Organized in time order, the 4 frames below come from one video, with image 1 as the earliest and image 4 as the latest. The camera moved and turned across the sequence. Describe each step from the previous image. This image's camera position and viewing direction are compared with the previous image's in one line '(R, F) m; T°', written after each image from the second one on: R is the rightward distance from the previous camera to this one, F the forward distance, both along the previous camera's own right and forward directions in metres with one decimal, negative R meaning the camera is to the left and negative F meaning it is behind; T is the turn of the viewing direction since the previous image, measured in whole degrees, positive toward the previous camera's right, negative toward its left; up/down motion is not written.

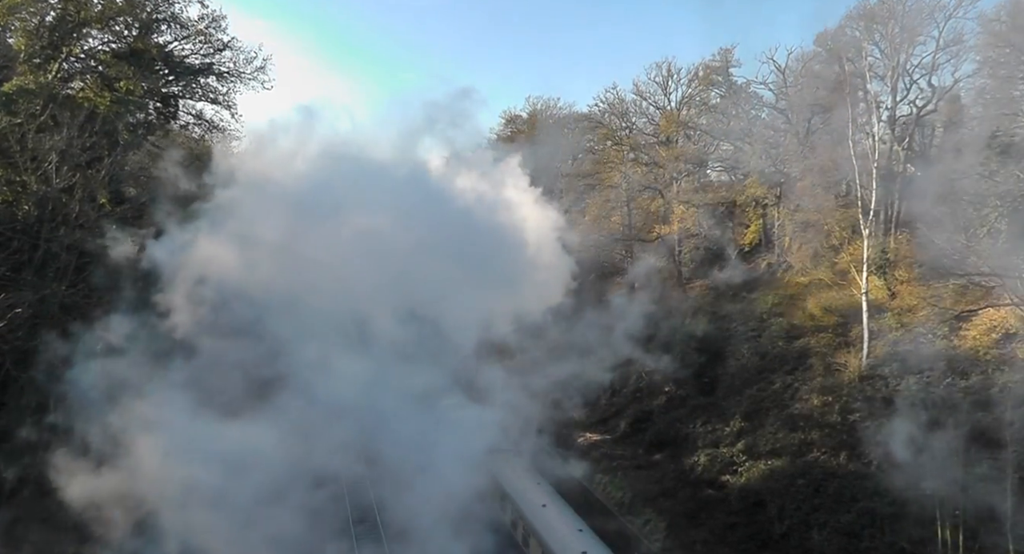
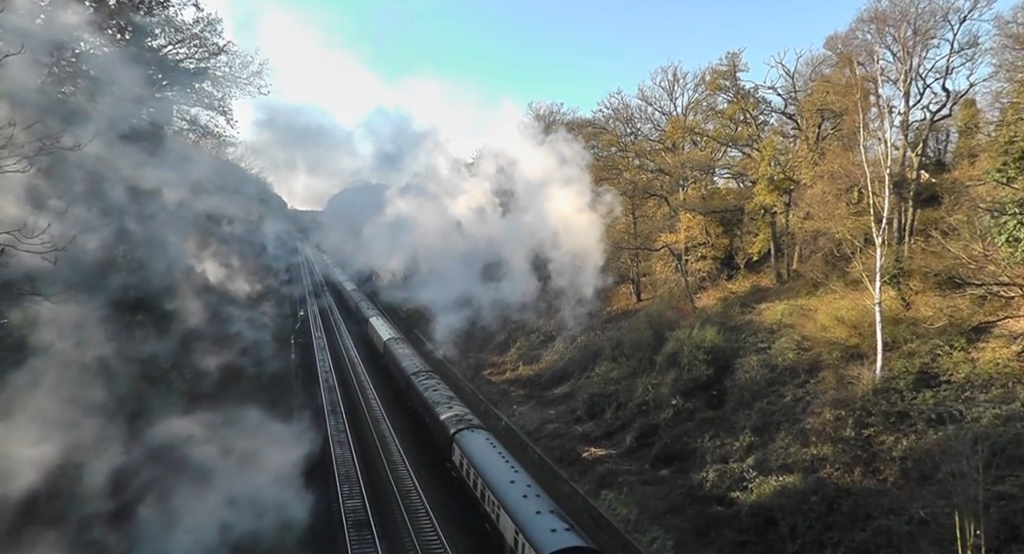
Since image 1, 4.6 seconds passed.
(0.0, +0.5) m; 0°
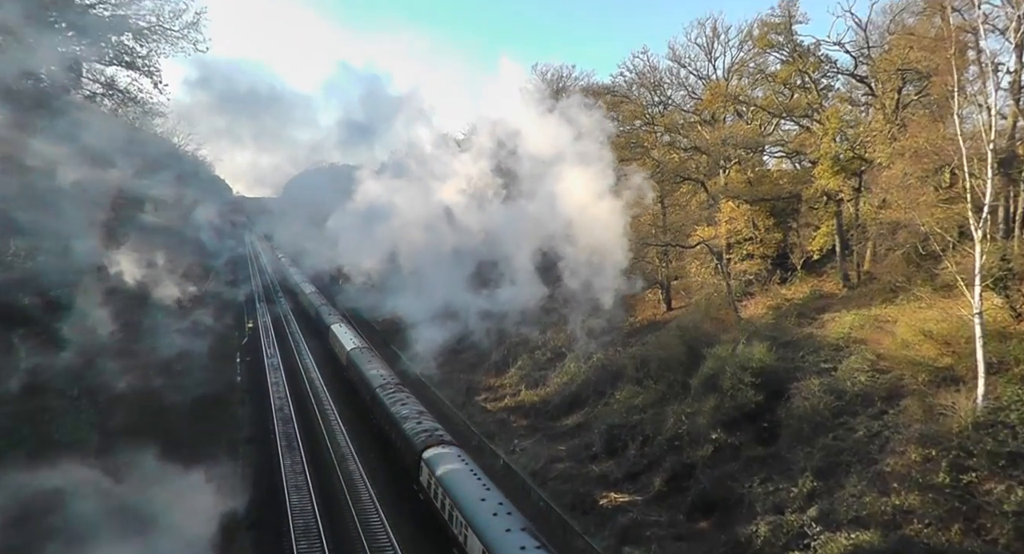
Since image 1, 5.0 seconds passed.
(-0.2, +3.6) m; +1°
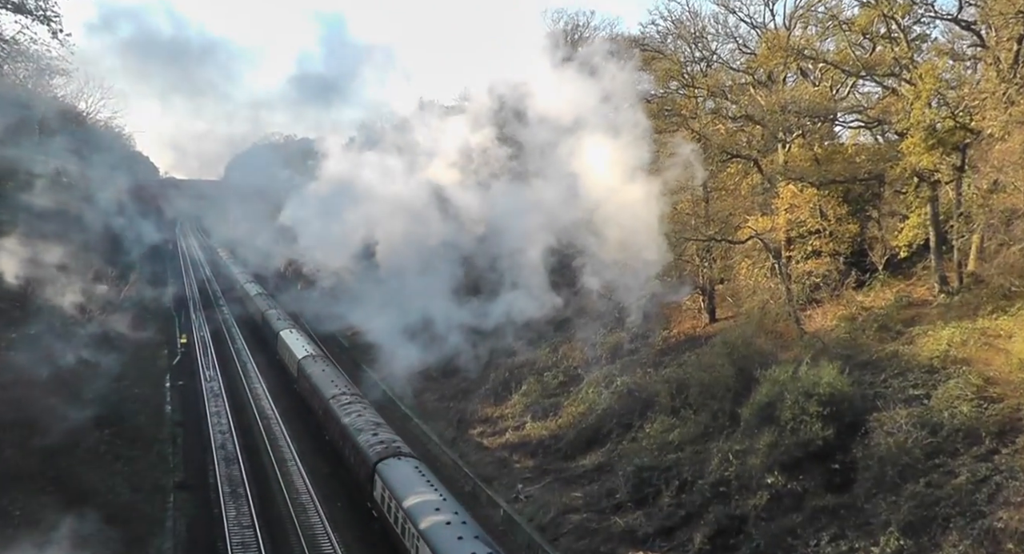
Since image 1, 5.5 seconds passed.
(-0.1, +3.1) m; 0°
